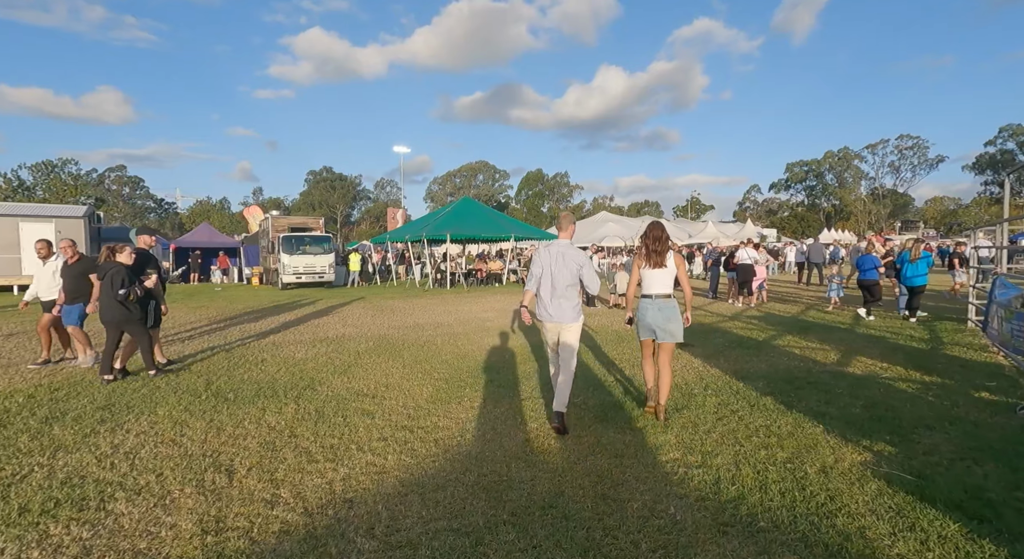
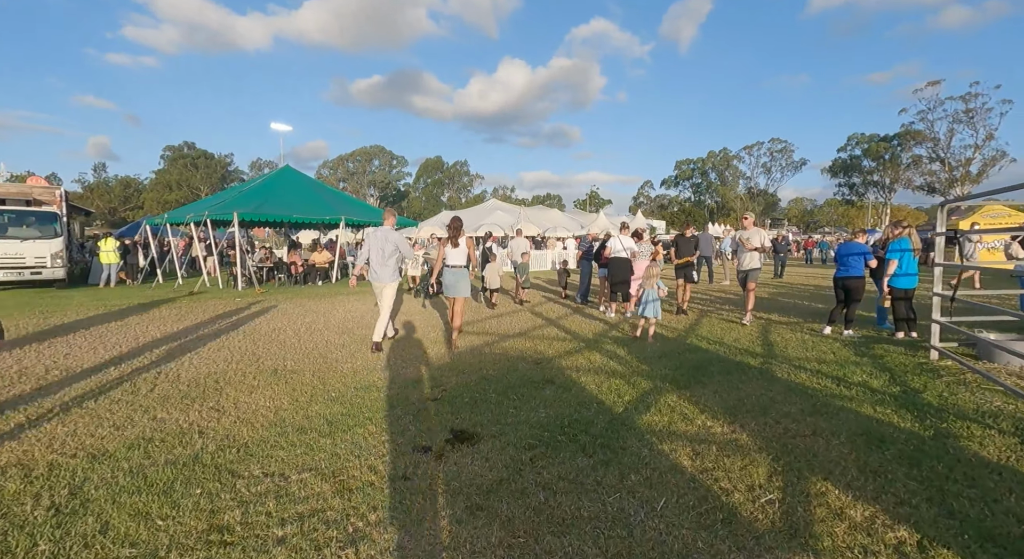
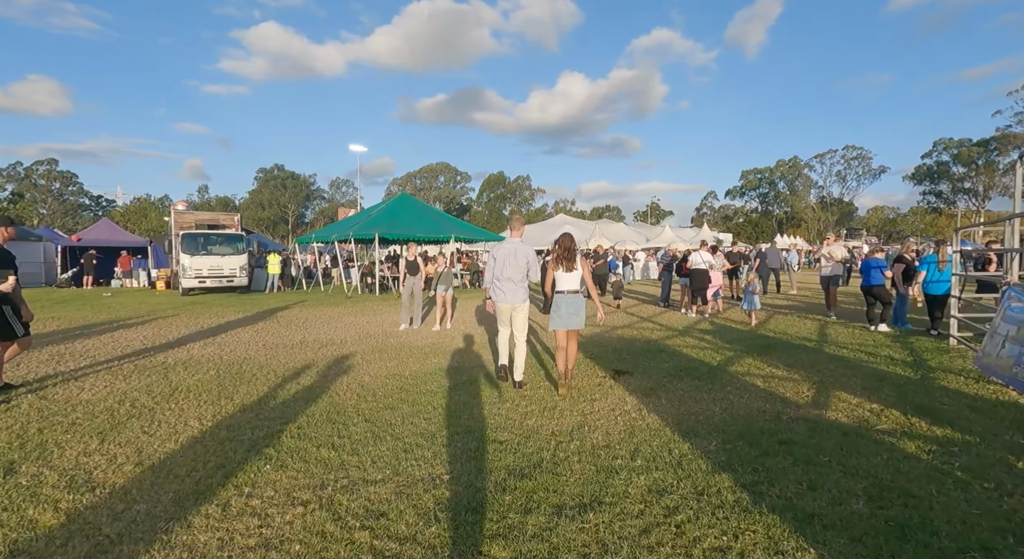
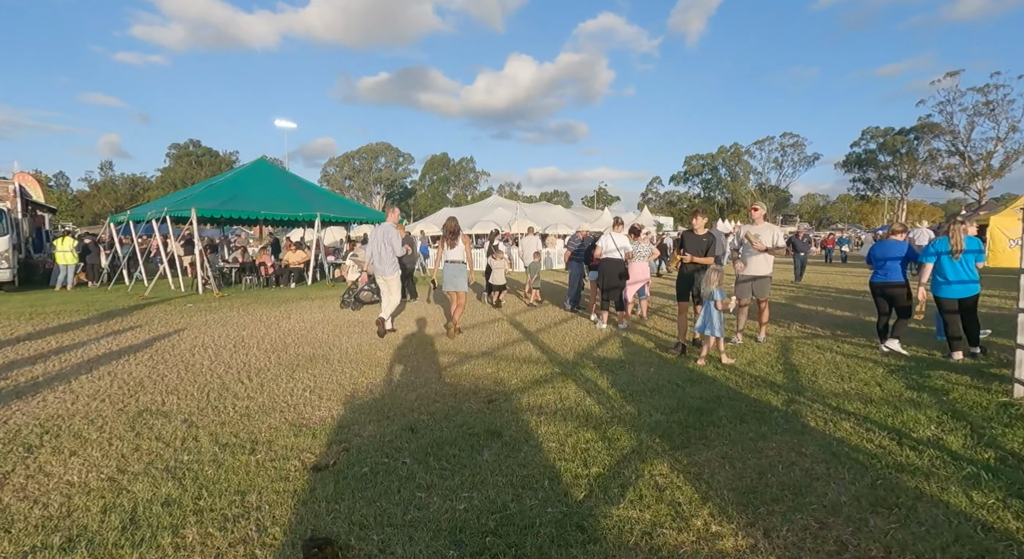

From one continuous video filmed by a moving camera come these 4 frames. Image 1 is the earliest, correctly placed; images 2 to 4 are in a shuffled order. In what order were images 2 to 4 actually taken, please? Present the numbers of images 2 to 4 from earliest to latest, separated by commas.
3, 2, 4
